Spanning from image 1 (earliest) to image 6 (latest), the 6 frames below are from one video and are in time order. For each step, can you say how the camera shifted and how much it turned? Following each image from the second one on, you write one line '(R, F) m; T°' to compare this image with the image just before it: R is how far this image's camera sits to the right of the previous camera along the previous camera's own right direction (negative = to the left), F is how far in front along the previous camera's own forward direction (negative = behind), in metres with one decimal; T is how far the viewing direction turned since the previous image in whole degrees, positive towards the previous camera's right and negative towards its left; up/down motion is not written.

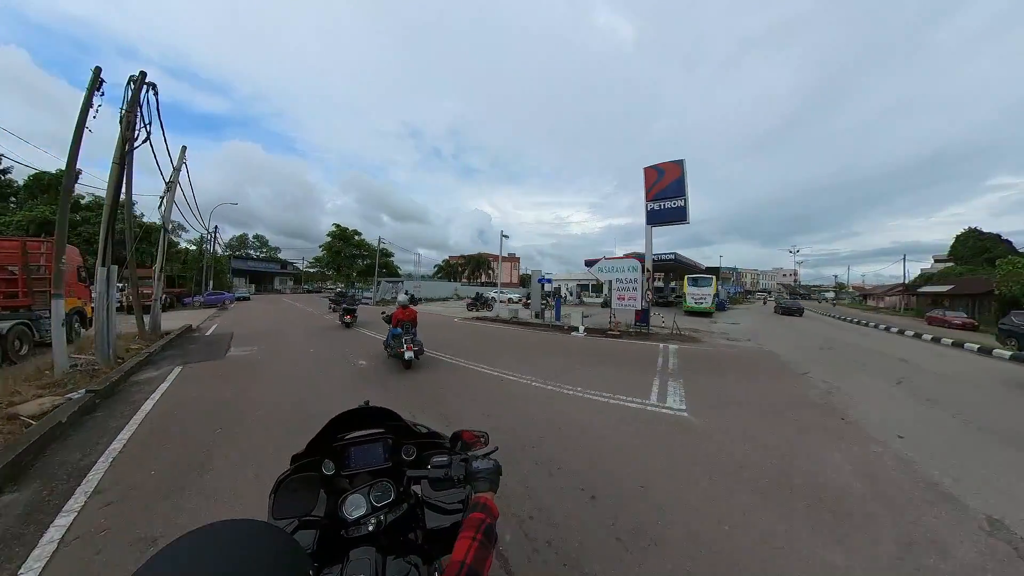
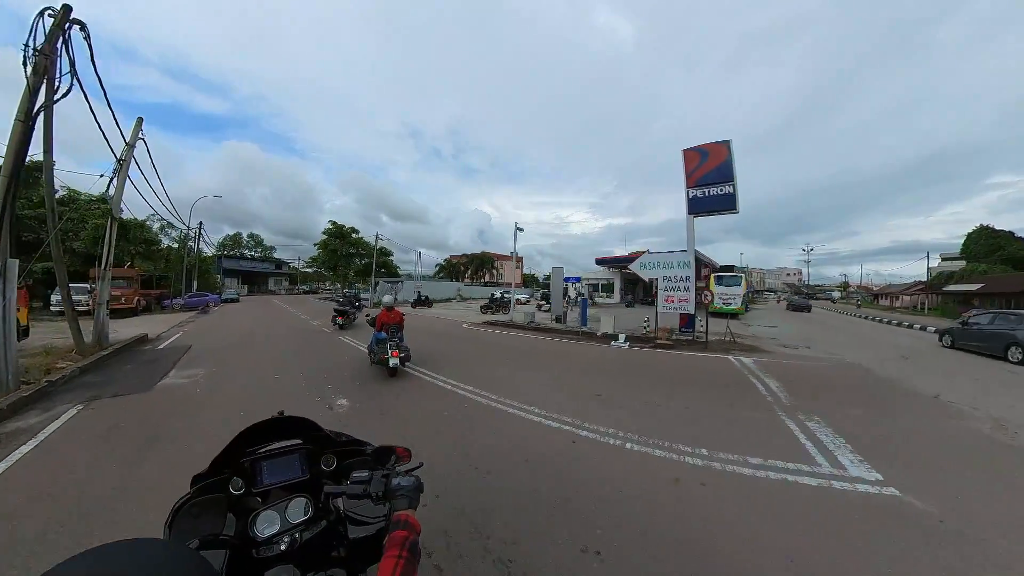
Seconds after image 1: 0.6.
(+0.4, +0.4) m; 0°
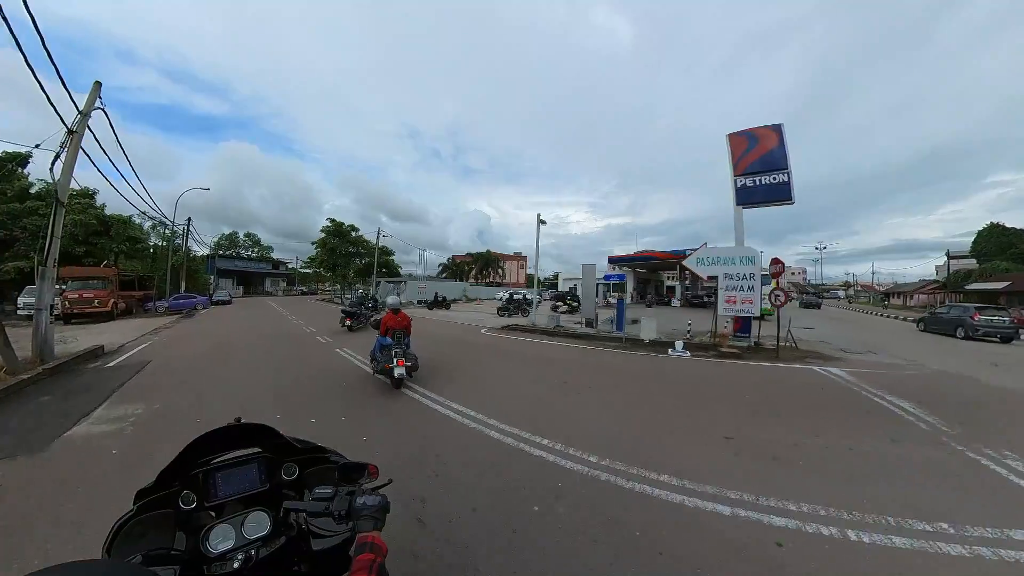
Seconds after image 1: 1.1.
(-0.2, +0.6) m; 0°
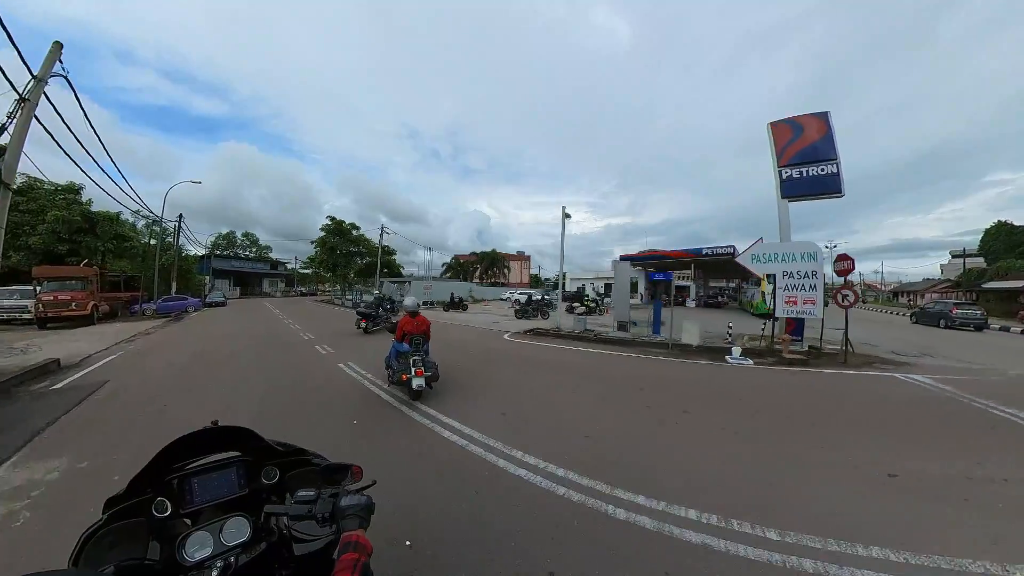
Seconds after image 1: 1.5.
(-0.4, +0.6) m; 0°
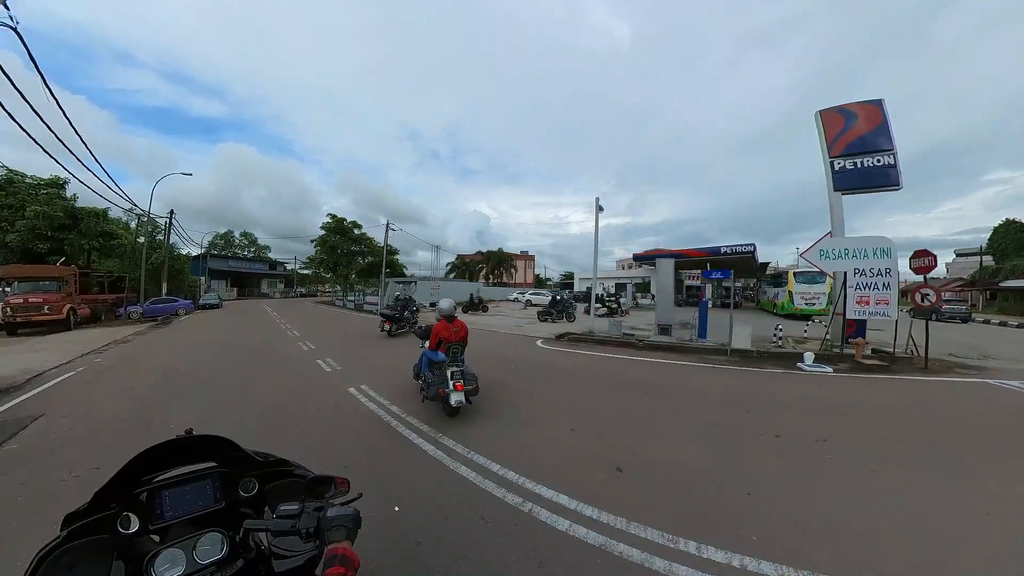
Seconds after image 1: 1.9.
(-0.6, +0.8) m; 0°
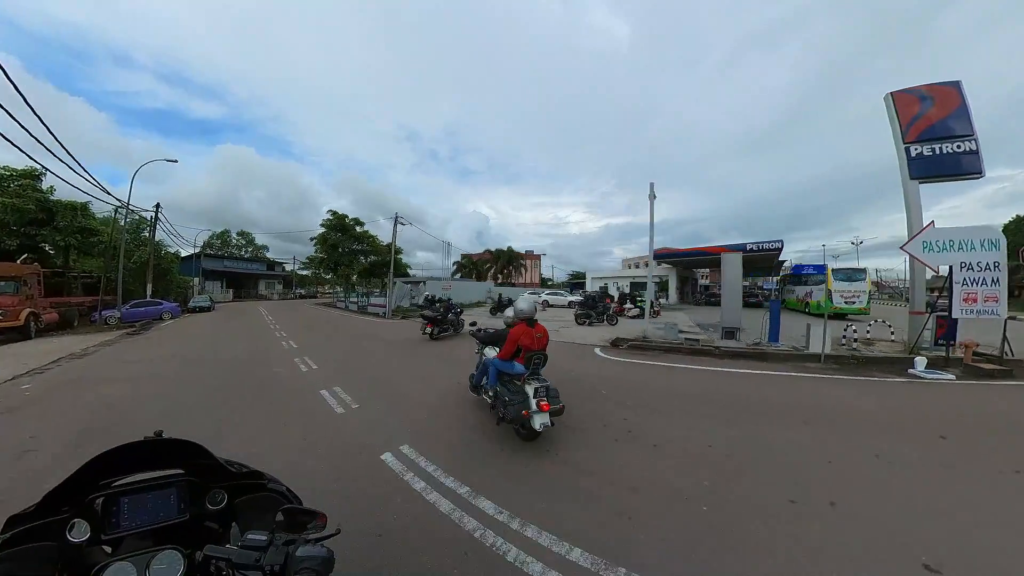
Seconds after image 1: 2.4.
(+2.1, -1.4) m; 0°
